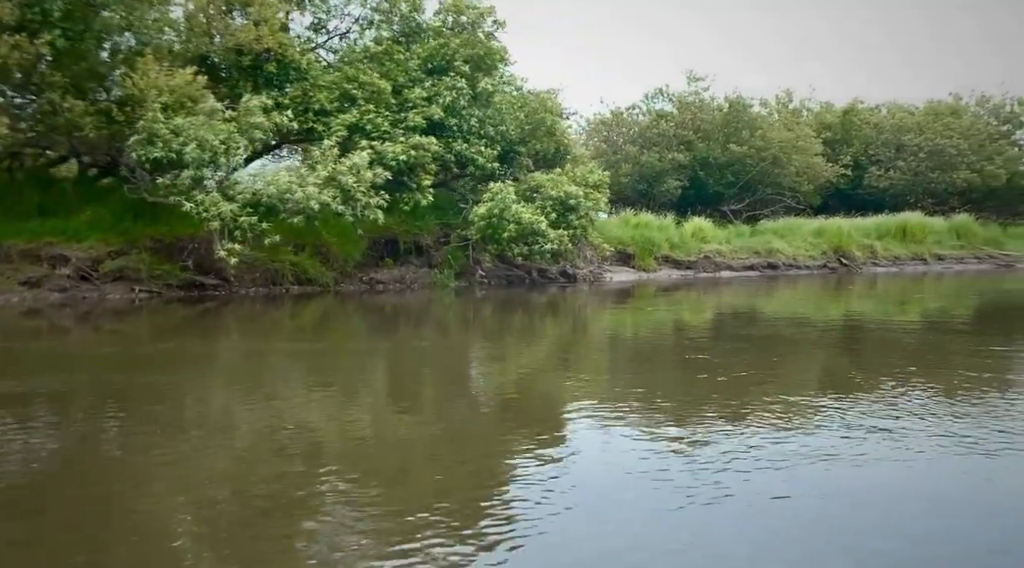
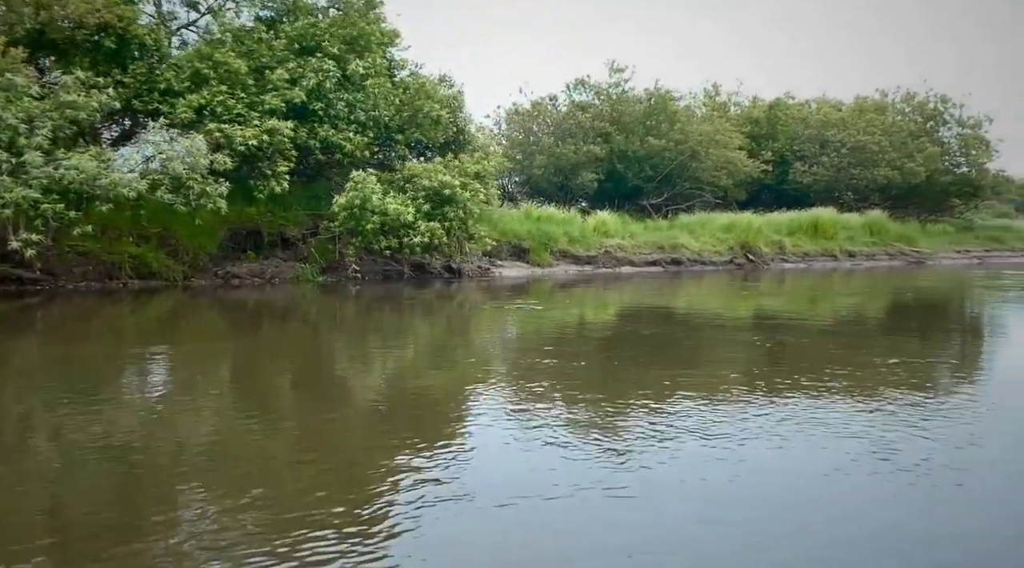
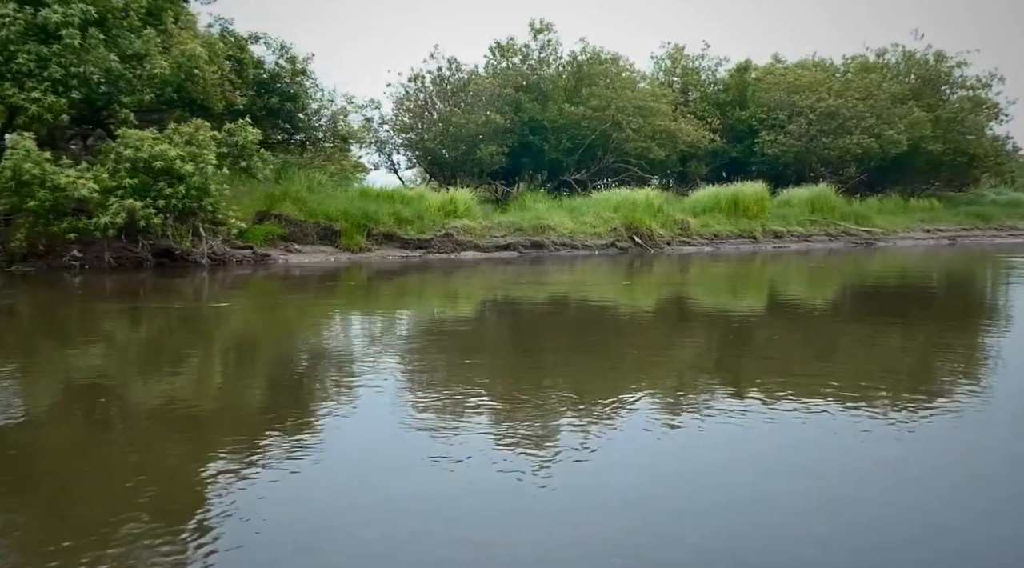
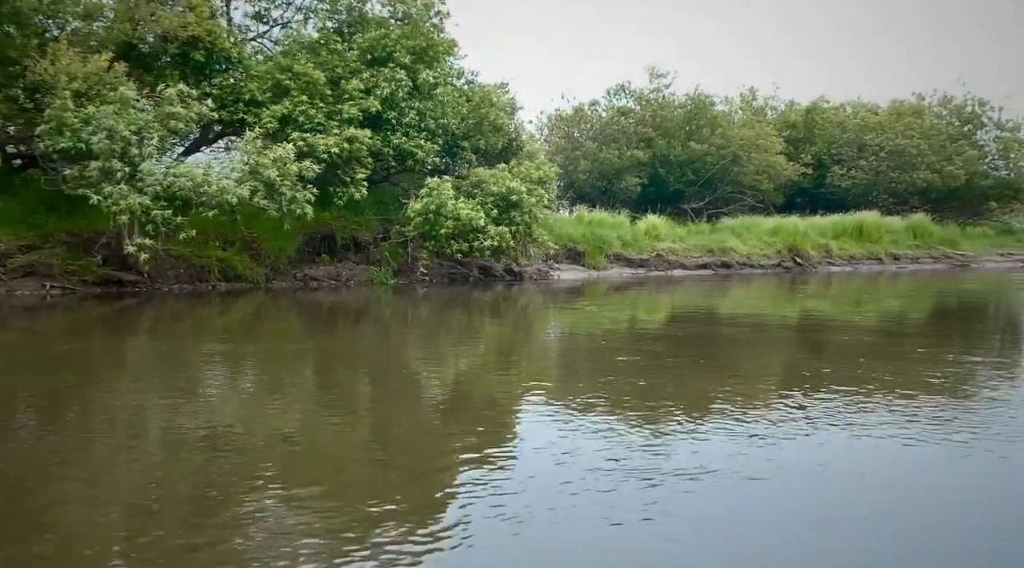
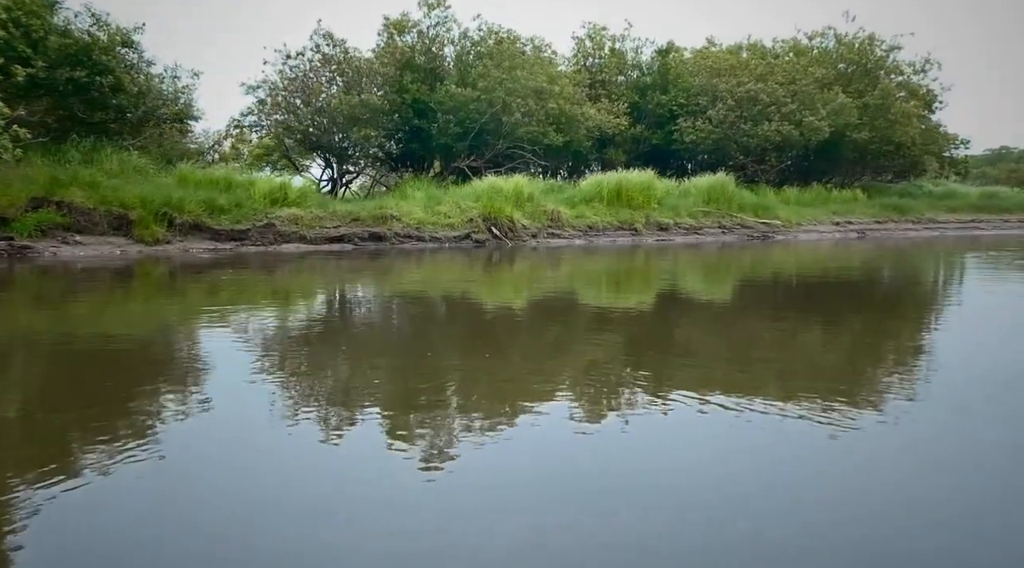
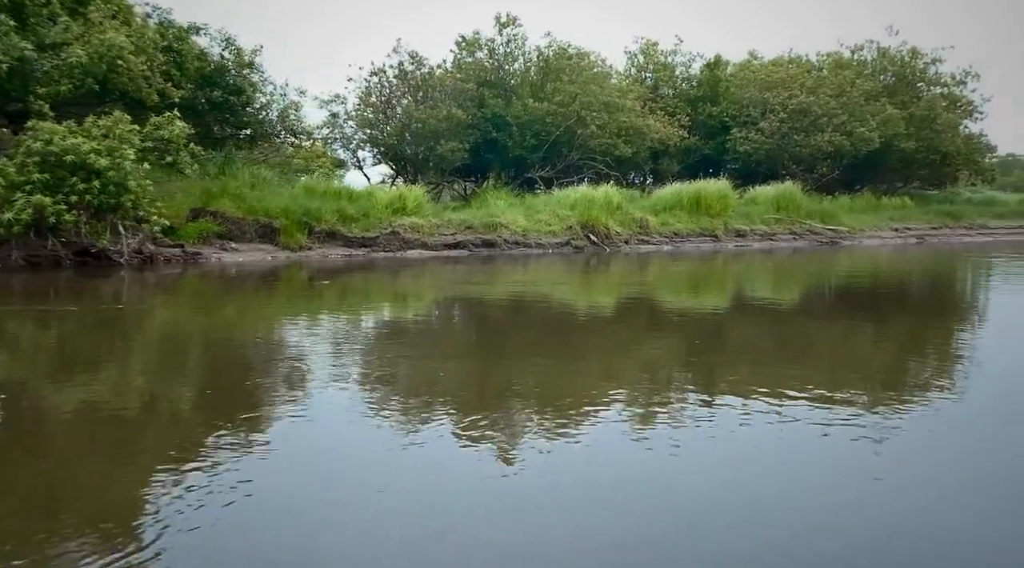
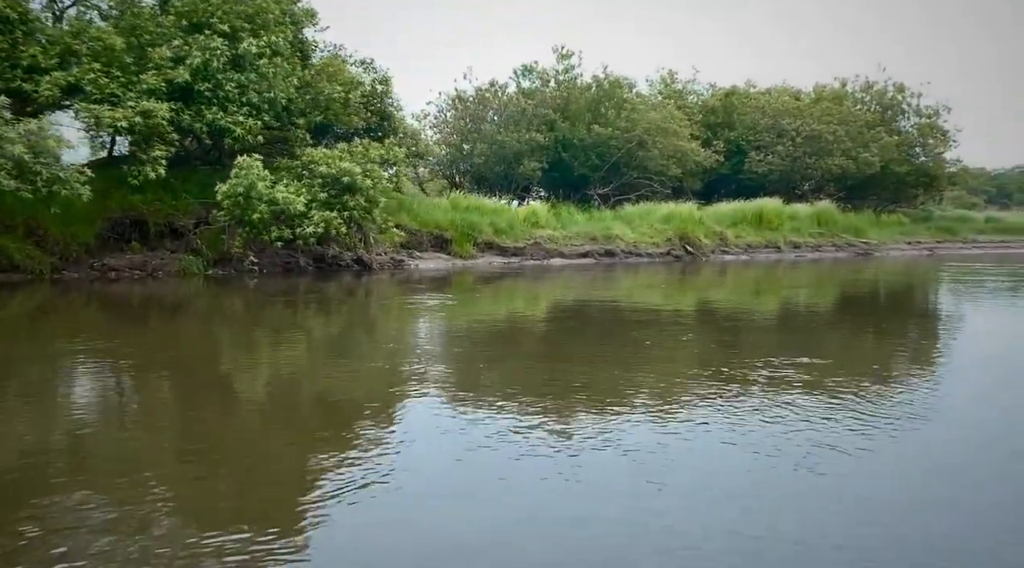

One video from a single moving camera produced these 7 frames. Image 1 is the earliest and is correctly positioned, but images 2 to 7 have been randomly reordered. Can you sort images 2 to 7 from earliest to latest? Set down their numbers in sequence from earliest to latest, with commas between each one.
4, 2, 7, 3, 6, 5
